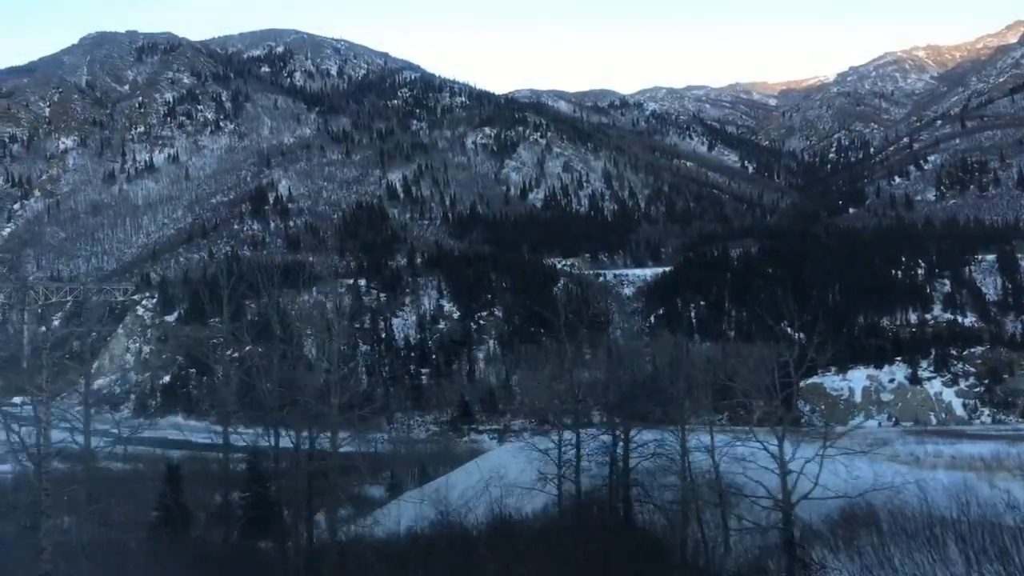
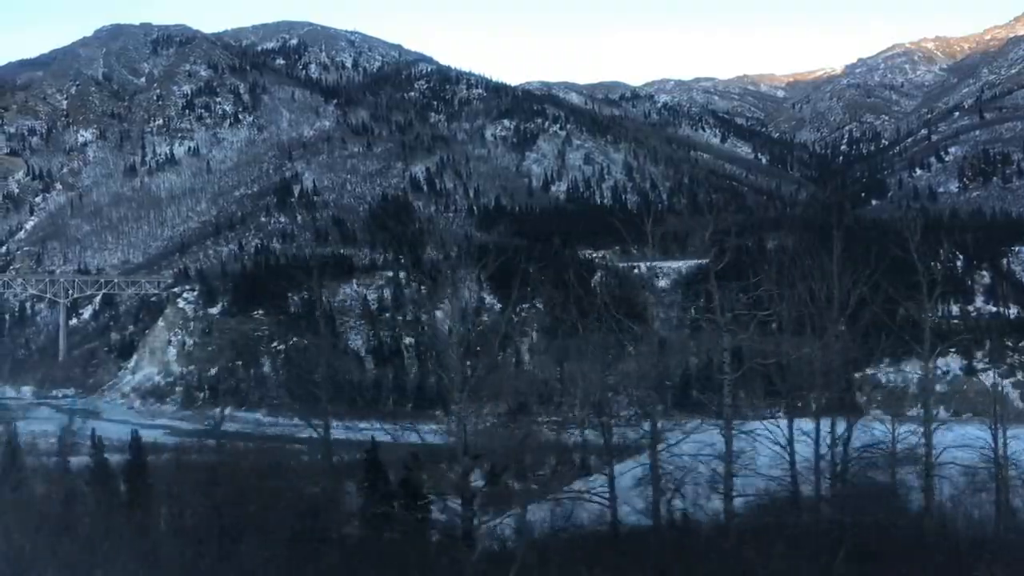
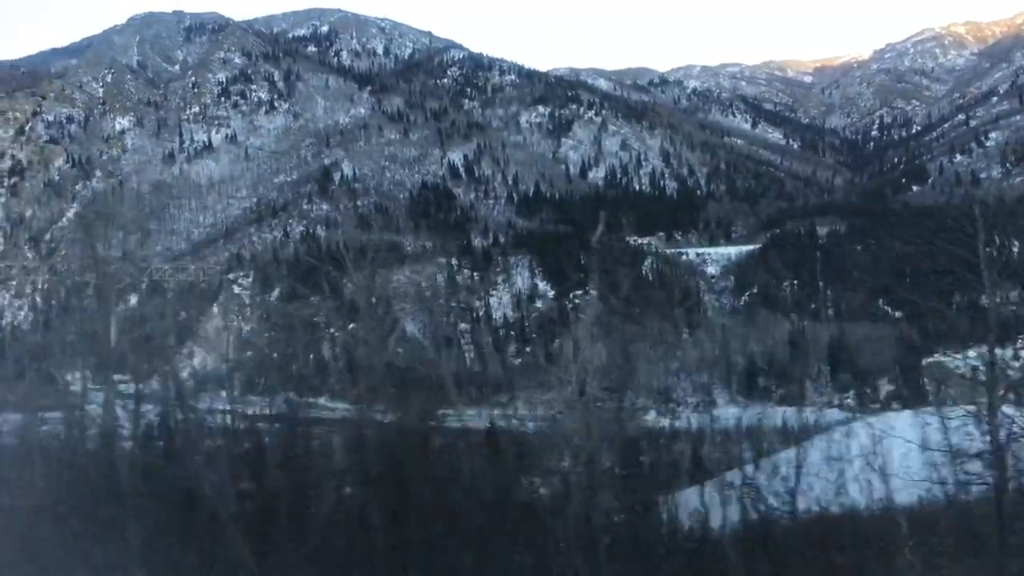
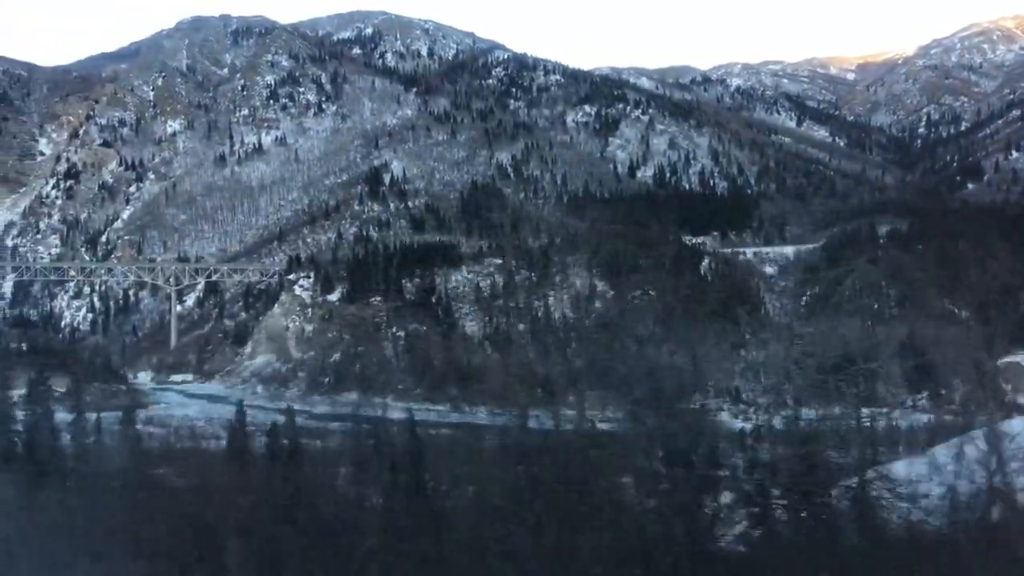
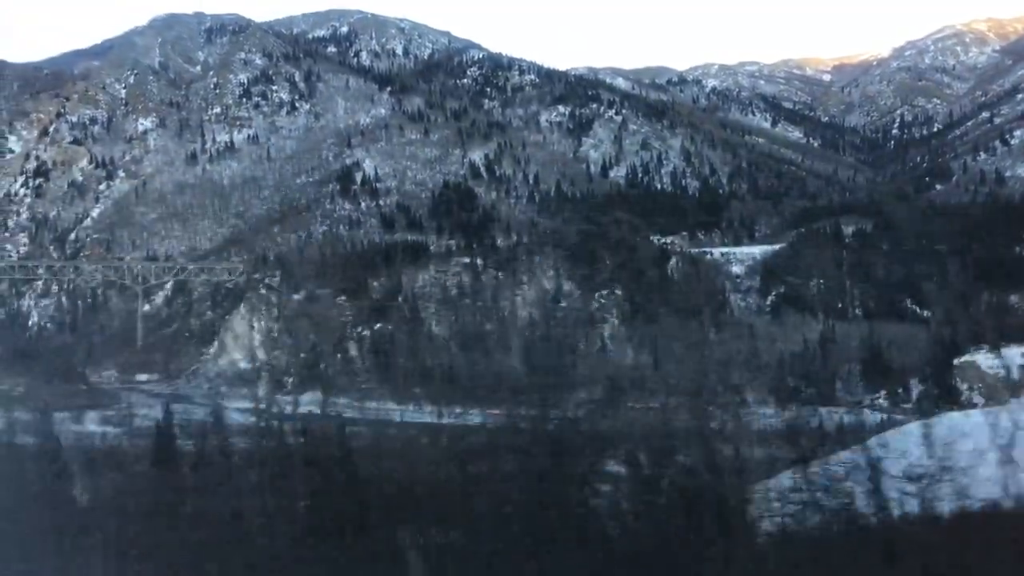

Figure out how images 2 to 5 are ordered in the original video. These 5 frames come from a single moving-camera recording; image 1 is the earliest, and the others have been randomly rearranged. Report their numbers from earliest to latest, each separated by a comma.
2, 3, 5, 4
